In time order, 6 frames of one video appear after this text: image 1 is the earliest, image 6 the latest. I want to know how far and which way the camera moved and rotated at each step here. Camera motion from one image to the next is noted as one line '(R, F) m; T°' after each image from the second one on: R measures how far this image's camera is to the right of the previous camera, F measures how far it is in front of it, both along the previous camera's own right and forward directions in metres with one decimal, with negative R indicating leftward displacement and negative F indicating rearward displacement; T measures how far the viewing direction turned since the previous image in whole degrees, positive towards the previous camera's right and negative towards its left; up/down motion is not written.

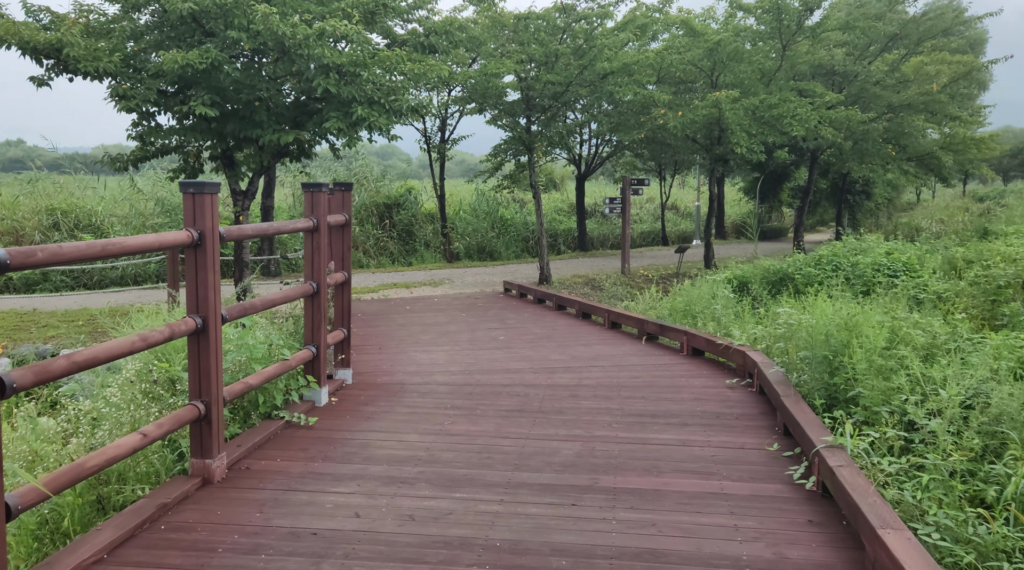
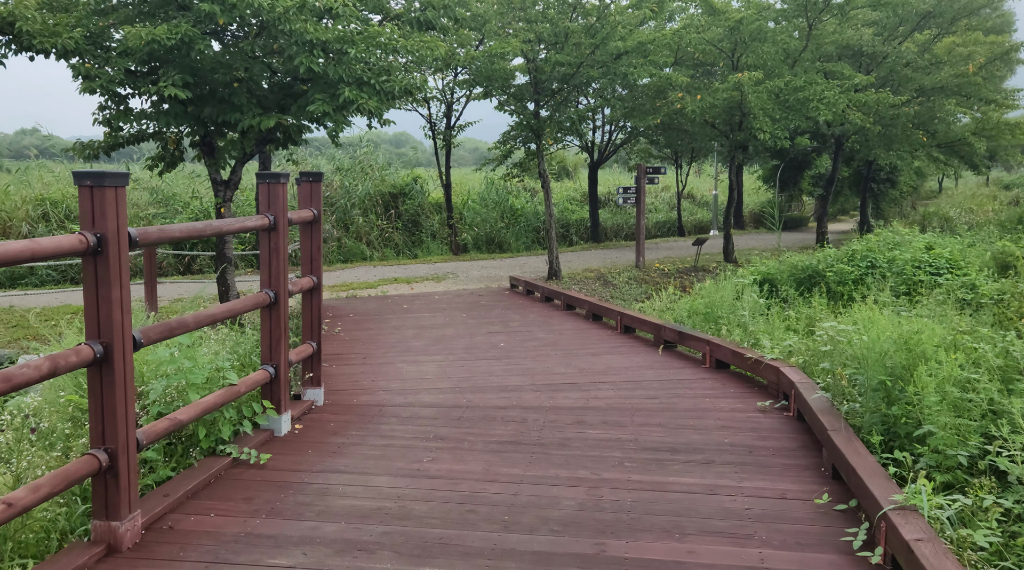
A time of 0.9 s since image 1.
(+0.1, +0.8) m; -1°
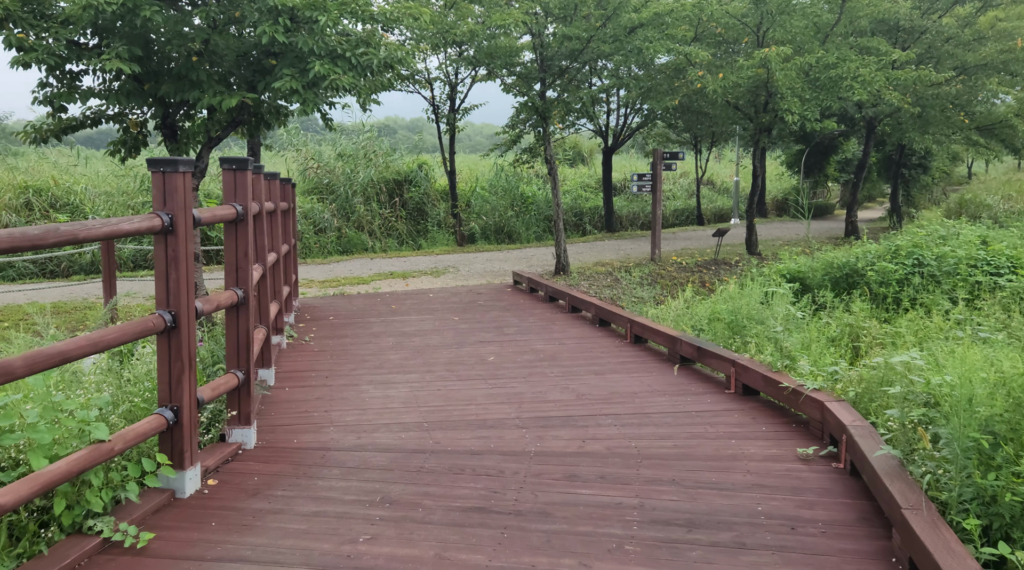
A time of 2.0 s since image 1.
(+0.2, +1.0) m; -1°
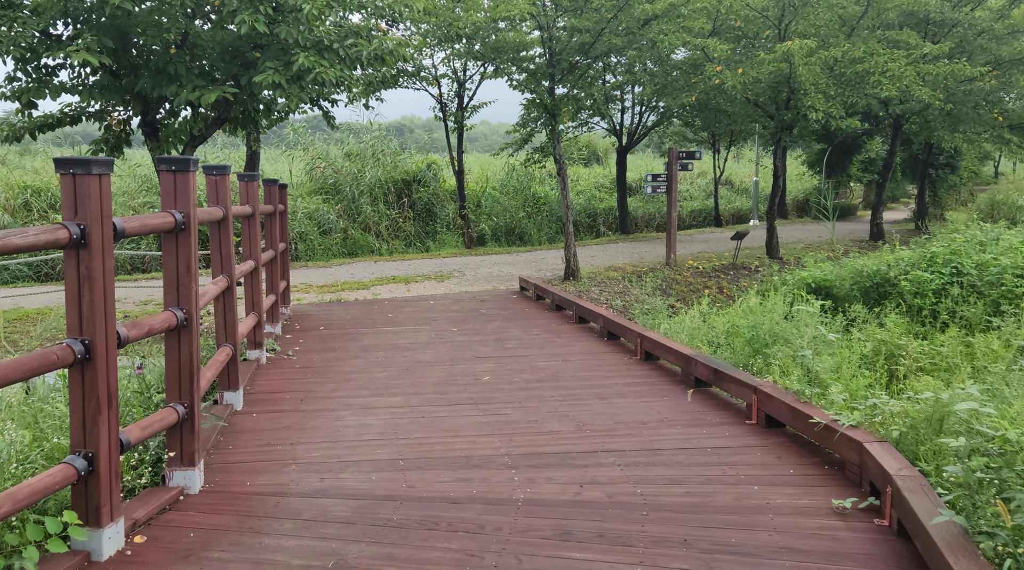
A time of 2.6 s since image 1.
(+0.1, +0.5) m; -1°
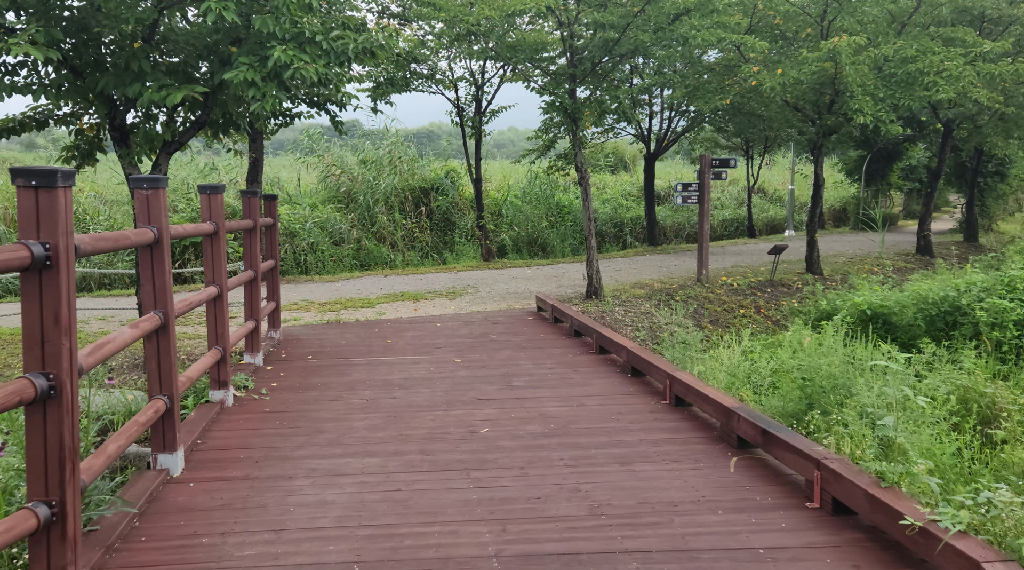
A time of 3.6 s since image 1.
(+0.1, +0.9) m; -2°
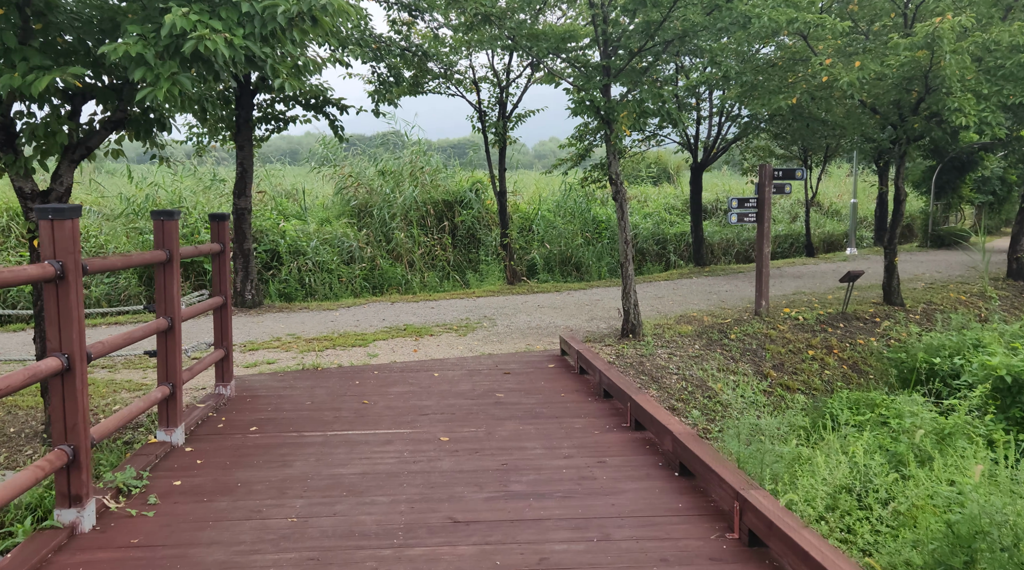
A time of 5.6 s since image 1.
(+0.2, +1.7) m; -3°
